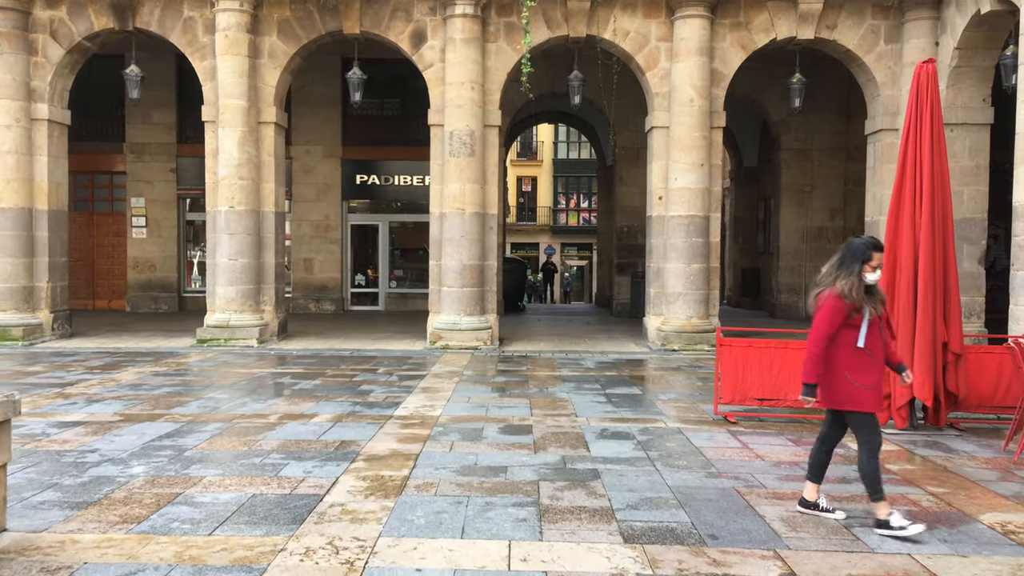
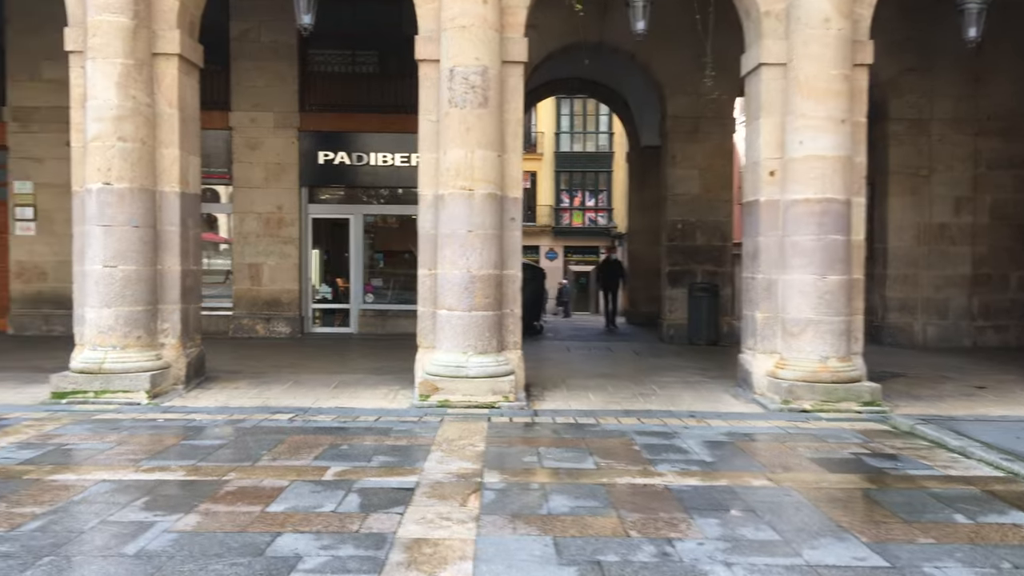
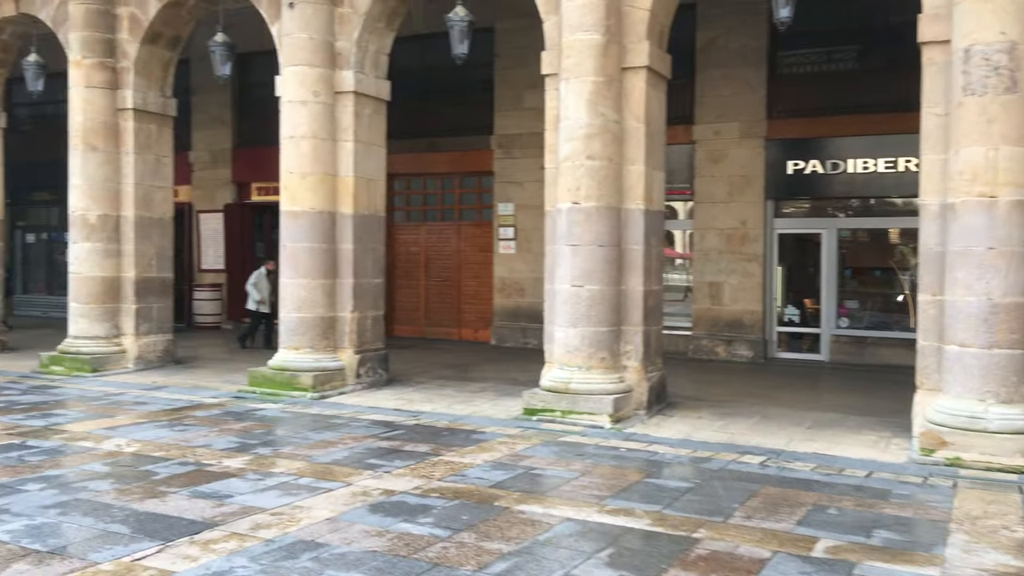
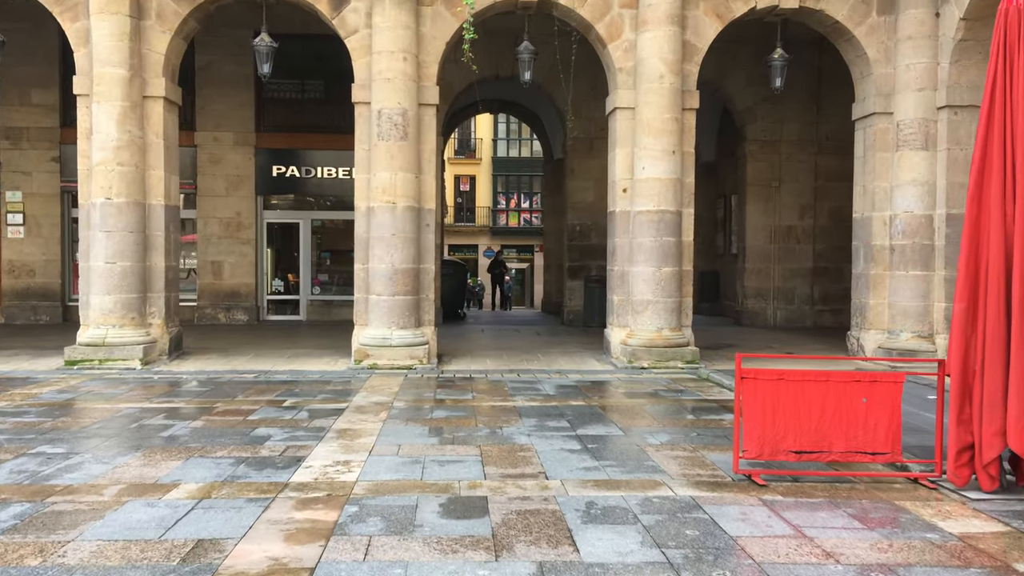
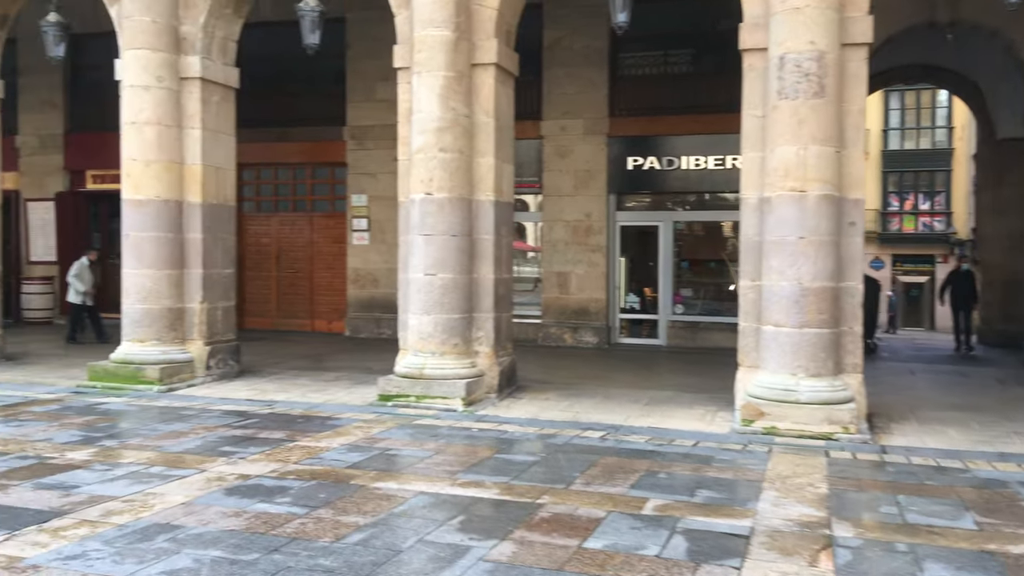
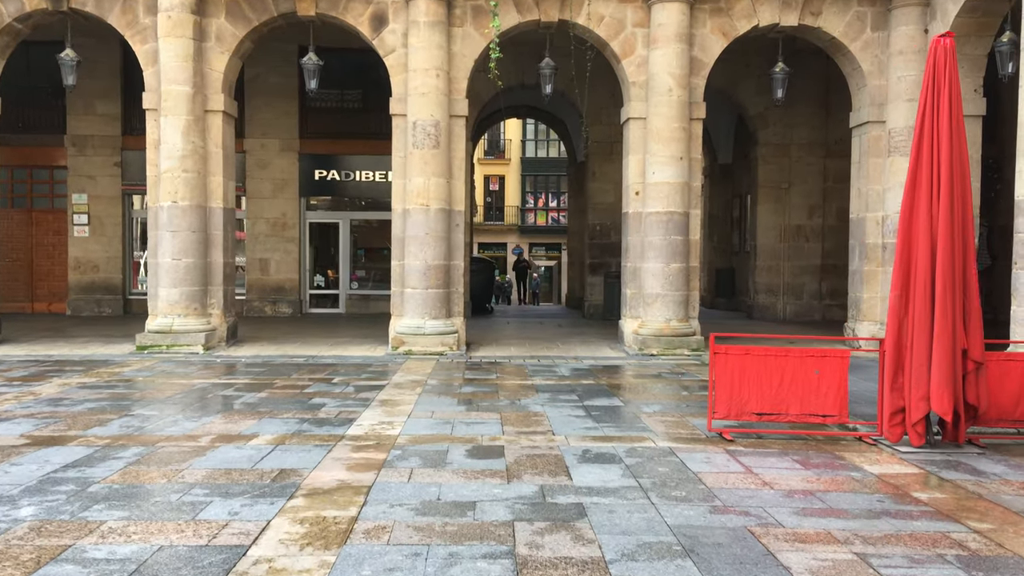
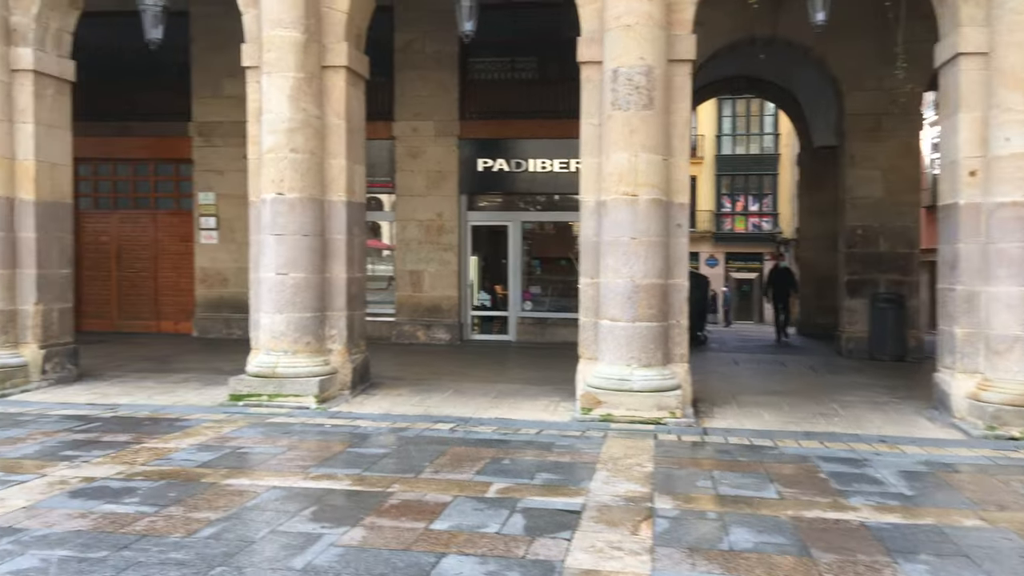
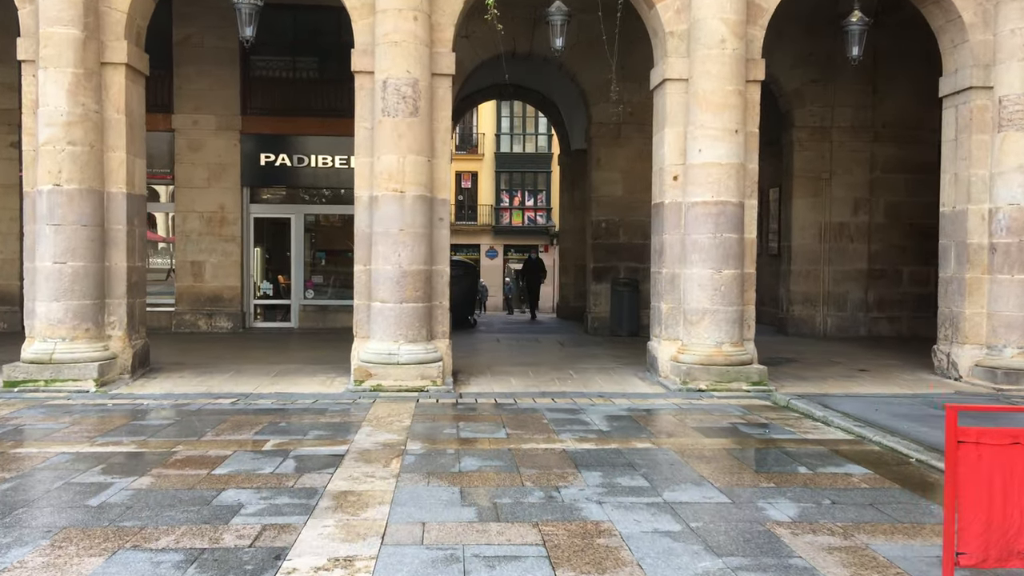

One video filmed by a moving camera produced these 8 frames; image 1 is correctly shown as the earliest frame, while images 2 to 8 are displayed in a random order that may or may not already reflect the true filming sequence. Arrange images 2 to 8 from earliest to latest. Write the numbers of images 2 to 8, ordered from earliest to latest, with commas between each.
6, 4, 8, 2, 7, 5, 3
